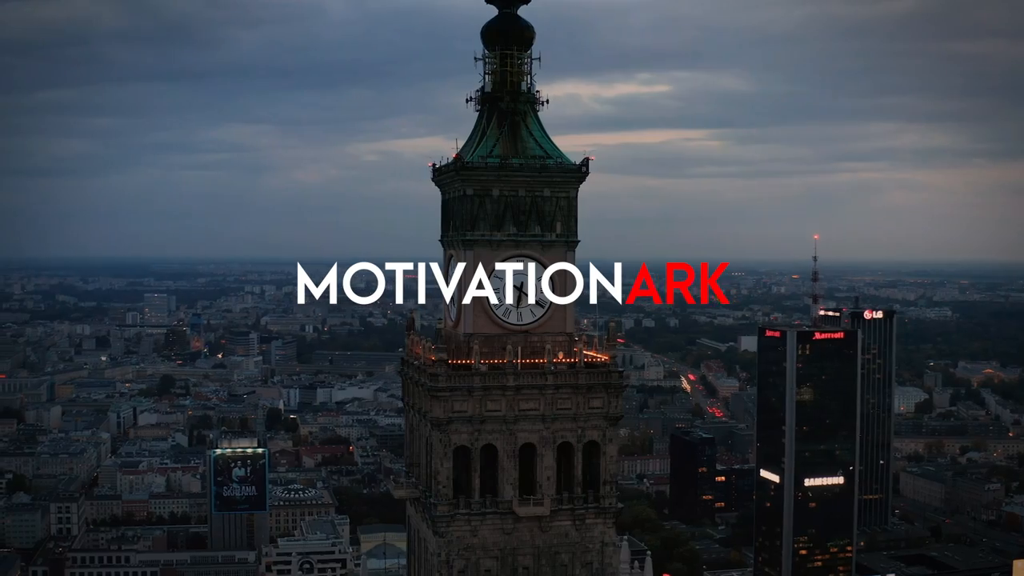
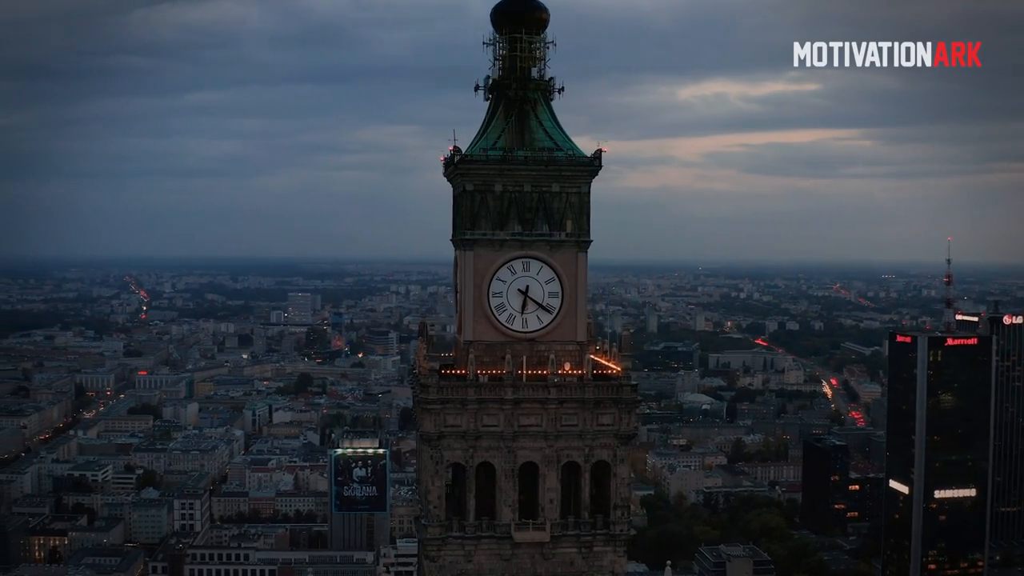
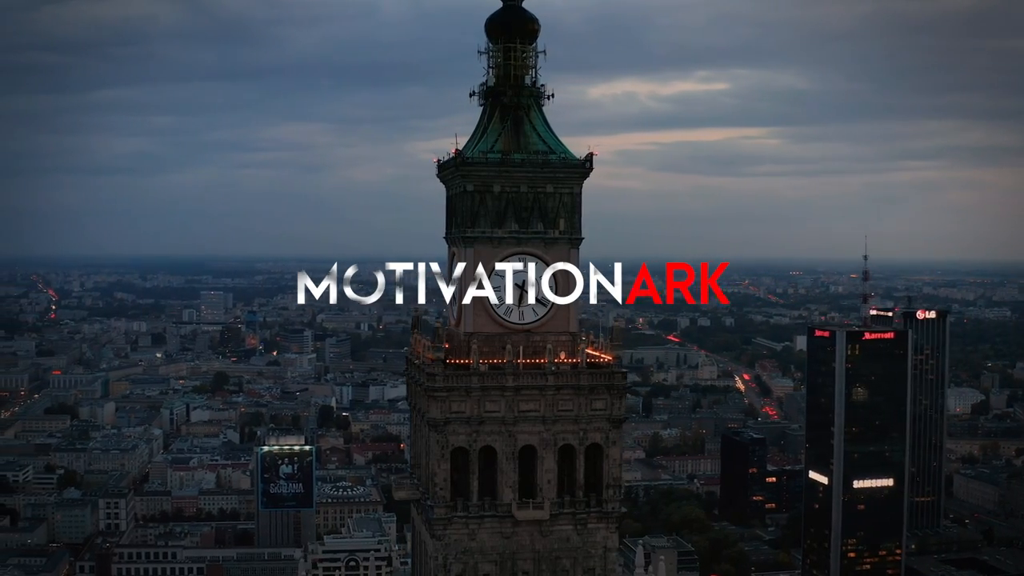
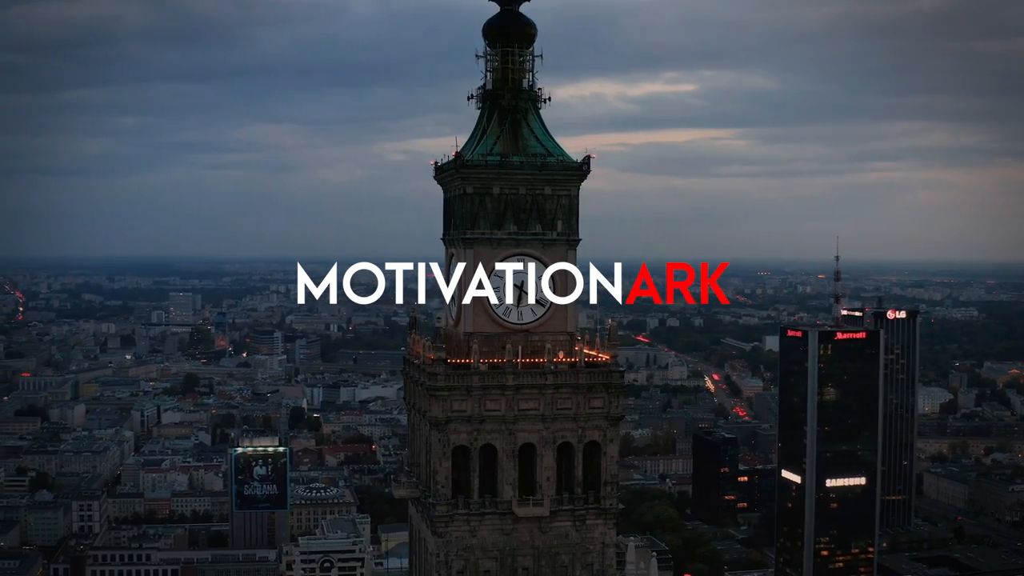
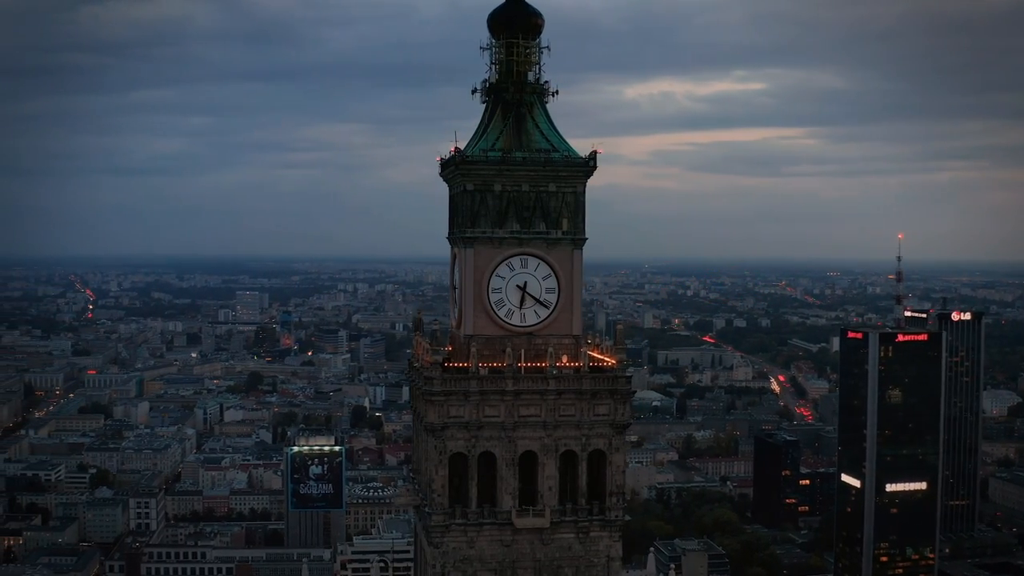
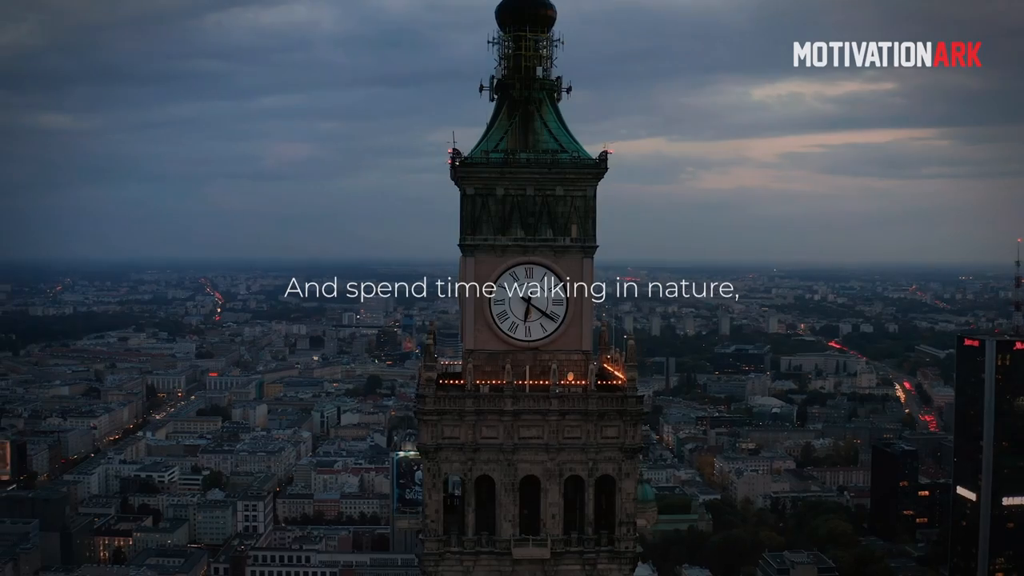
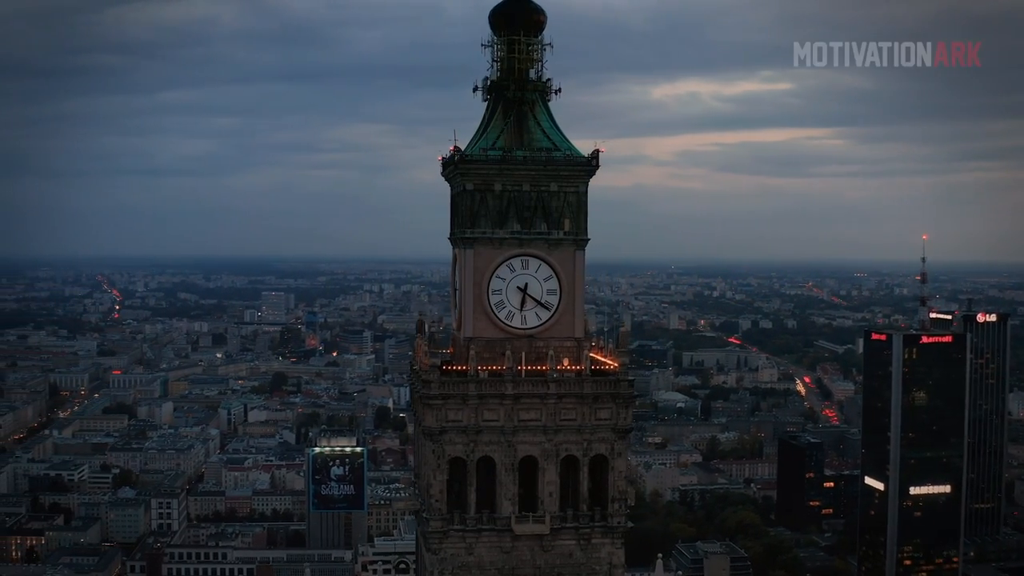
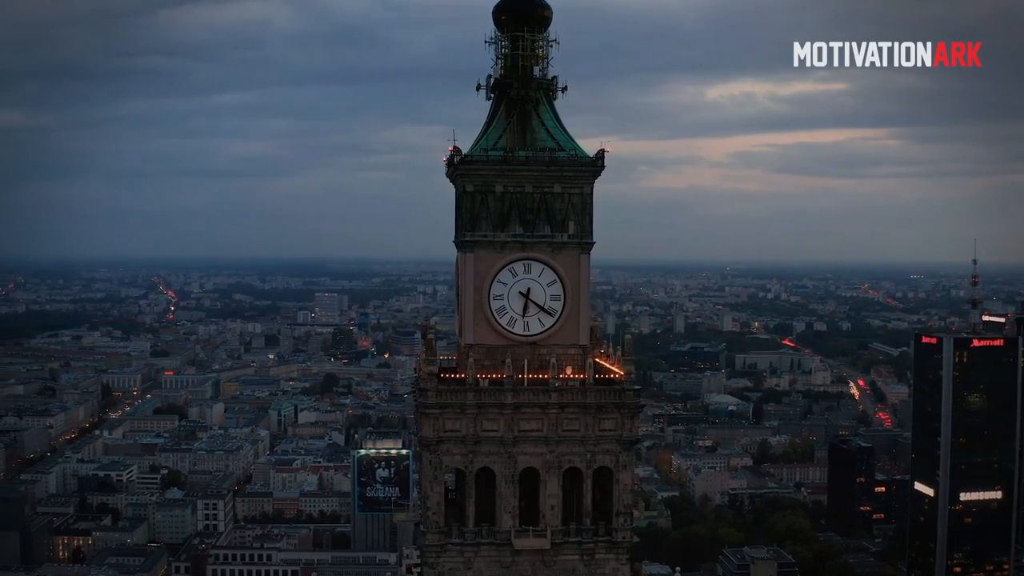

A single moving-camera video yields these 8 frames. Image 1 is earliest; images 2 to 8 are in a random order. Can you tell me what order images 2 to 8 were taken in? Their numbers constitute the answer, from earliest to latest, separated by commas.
4, 3, 5, 7, 2, 8, 6
